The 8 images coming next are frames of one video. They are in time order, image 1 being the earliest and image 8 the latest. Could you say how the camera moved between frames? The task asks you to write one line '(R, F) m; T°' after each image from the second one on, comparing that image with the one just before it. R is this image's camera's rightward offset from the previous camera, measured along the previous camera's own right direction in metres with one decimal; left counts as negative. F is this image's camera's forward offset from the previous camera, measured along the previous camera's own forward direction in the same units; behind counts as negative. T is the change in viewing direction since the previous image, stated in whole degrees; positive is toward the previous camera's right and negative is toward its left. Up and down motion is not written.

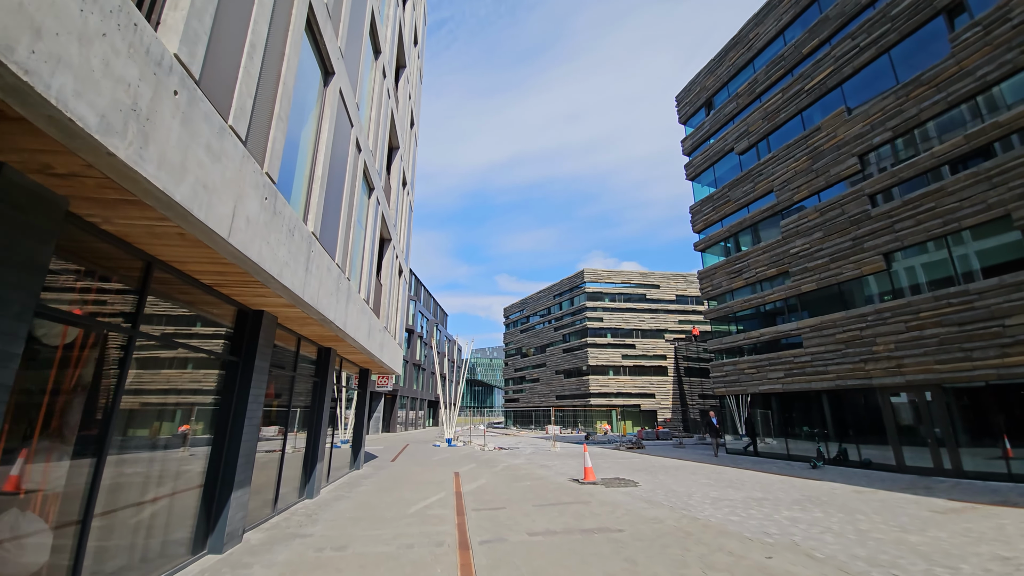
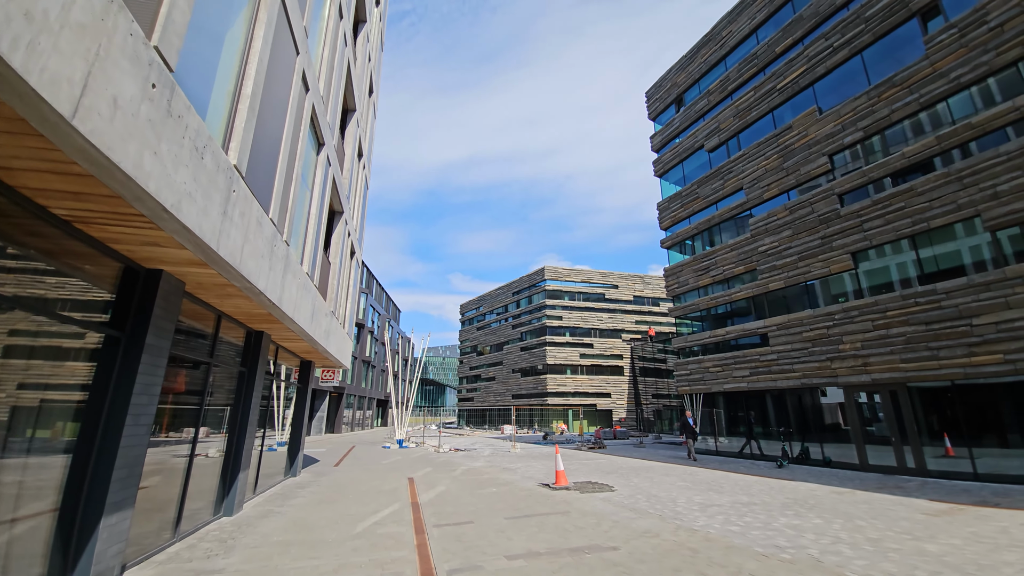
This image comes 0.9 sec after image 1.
(-0.4, +1.4) m; +6°
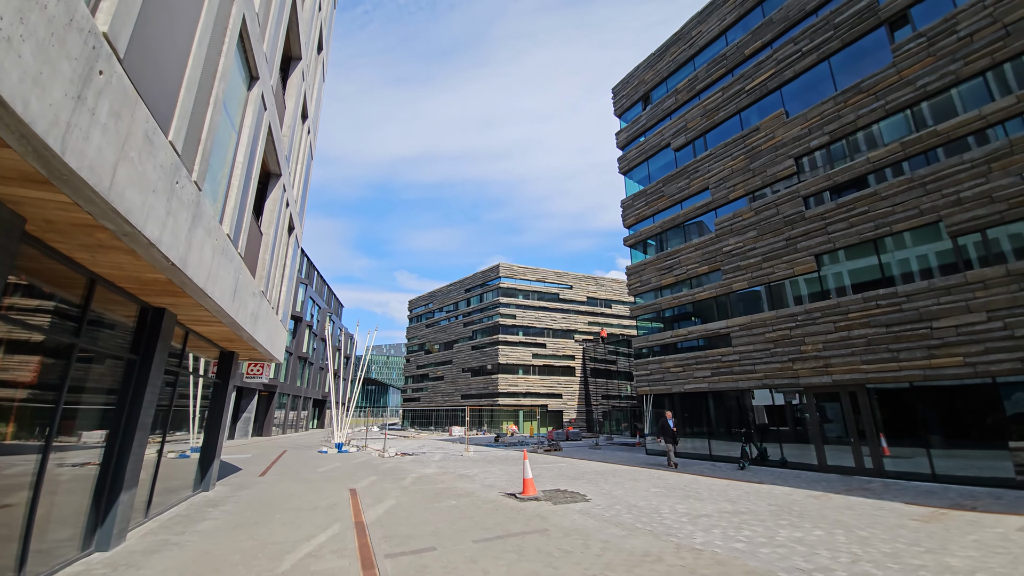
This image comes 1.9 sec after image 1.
(-0.5, +1.4) m; +7°
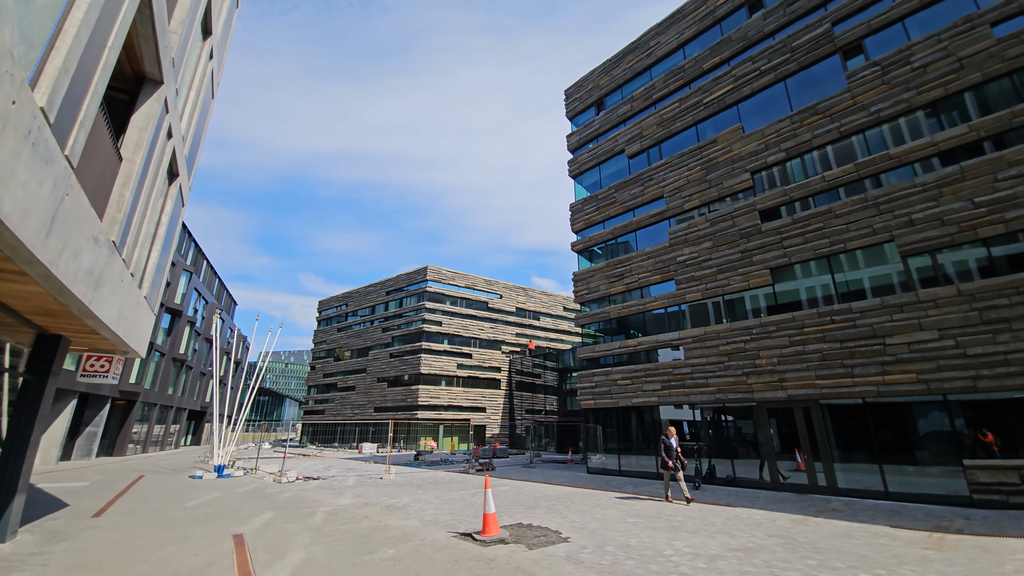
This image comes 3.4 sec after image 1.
(-1.0, +2.2) m; +11°
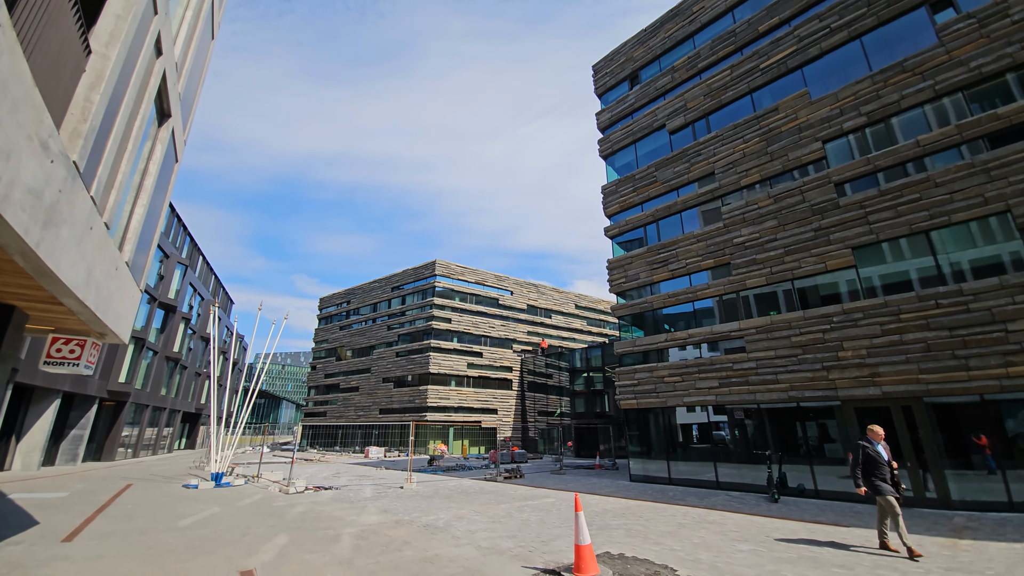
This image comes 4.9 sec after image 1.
(-1.5, +2.0) m; 0°
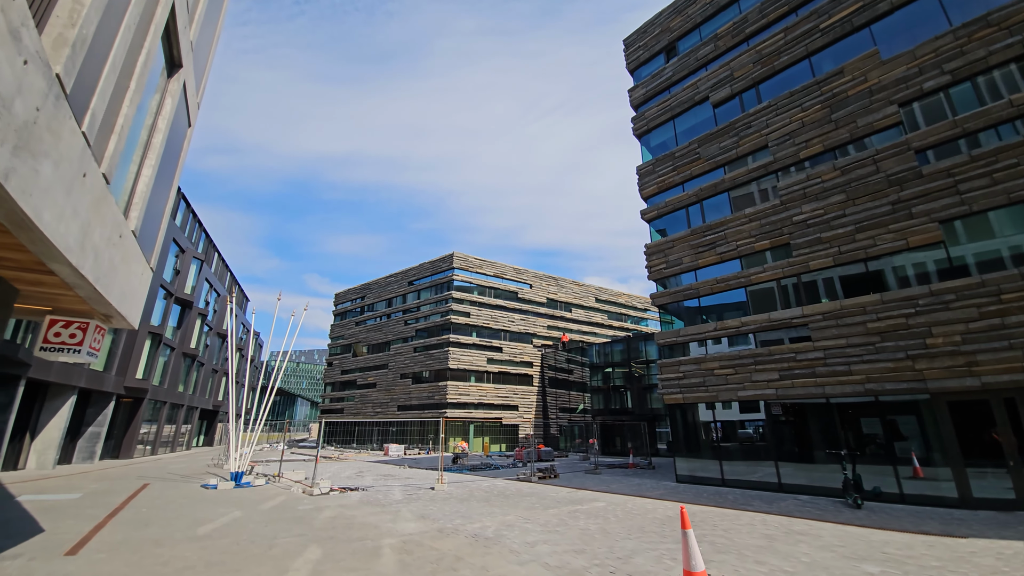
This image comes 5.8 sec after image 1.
(-0.9, +1.2) m; -1°
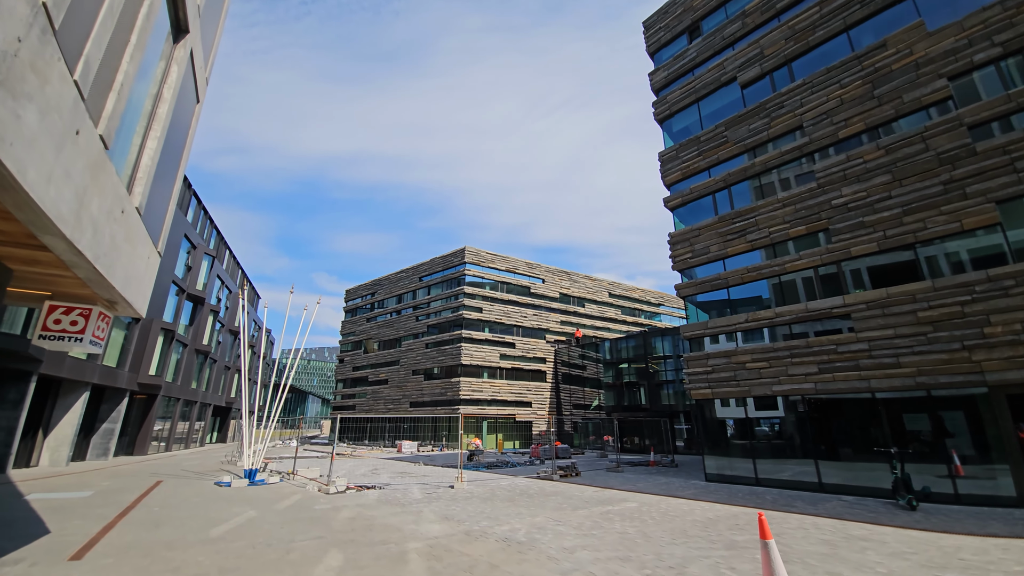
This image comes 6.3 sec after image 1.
(-0.4, +0.6) m; -1°
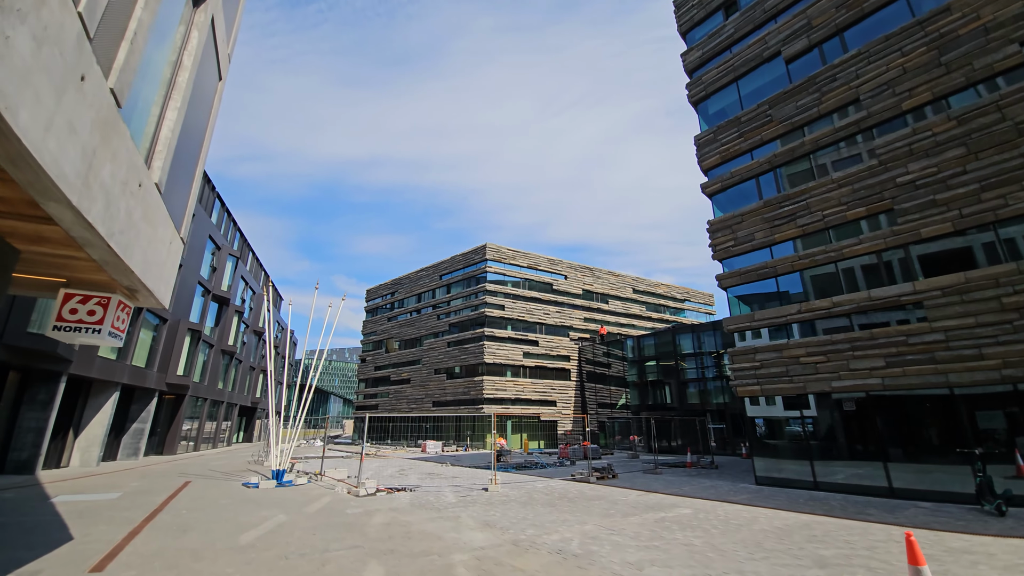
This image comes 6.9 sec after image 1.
(-0.6, +0.7) m; -2°
